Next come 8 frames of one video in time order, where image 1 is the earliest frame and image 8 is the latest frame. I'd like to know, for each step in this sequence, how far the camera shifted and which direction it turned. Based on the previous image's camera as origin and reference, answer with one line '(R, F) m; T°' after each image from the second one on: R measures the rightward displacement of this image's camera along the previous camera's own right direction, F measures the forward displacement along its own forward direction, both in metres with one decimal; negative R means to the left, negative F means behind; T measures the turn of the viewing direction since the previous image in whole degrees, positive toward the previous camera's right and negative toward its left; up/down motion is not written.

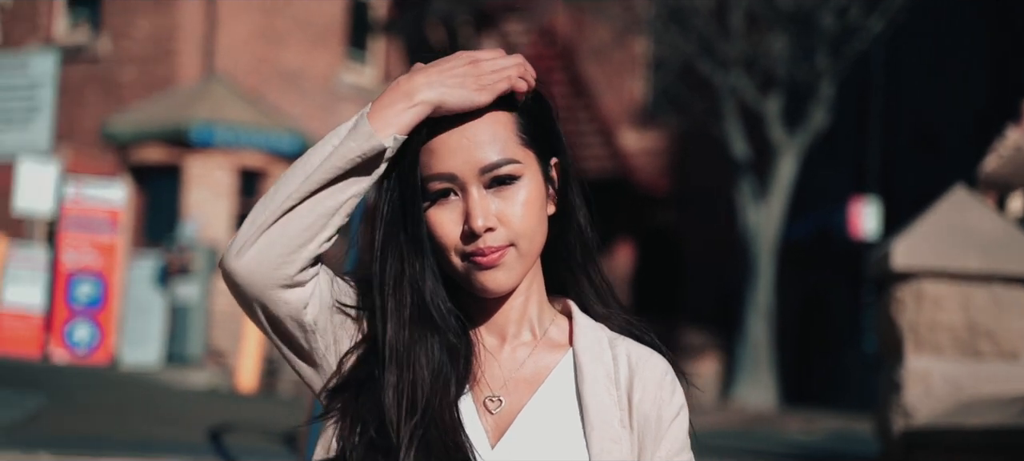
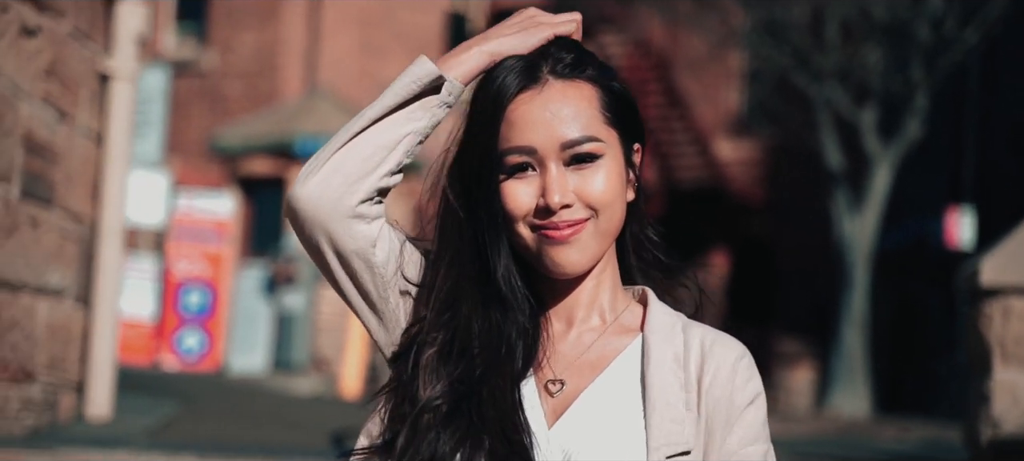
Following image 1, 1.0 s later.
(0.0, -0.4) m; -3°
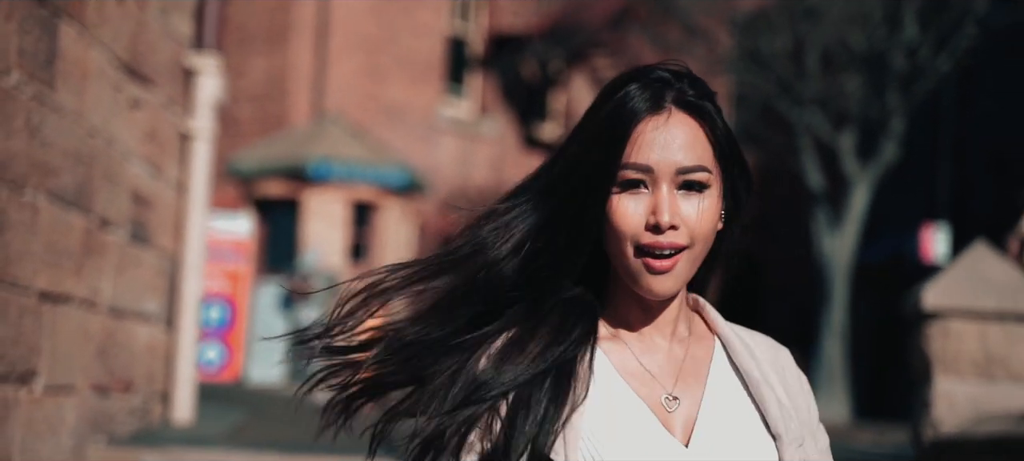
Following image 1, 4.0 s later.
(-0.1, -1.4) m; 0°
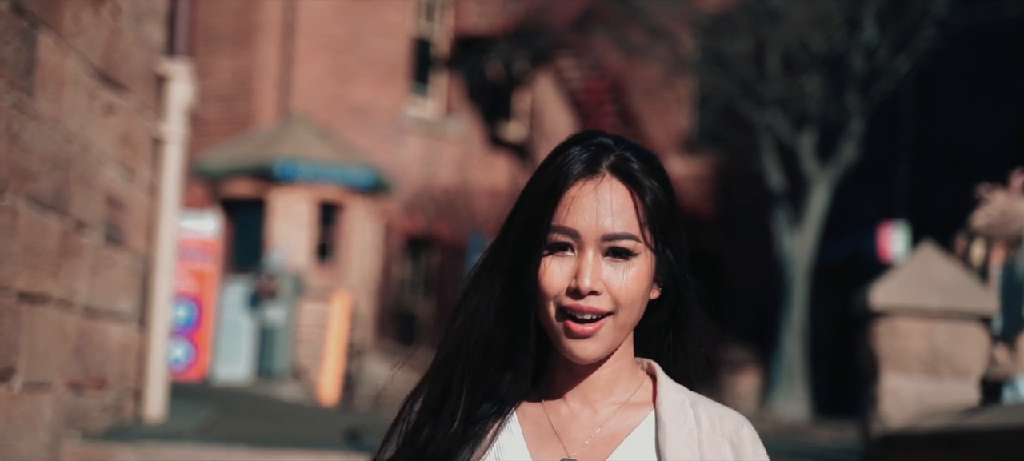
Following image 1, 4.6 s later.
(0.0, -0.3) m; +1°
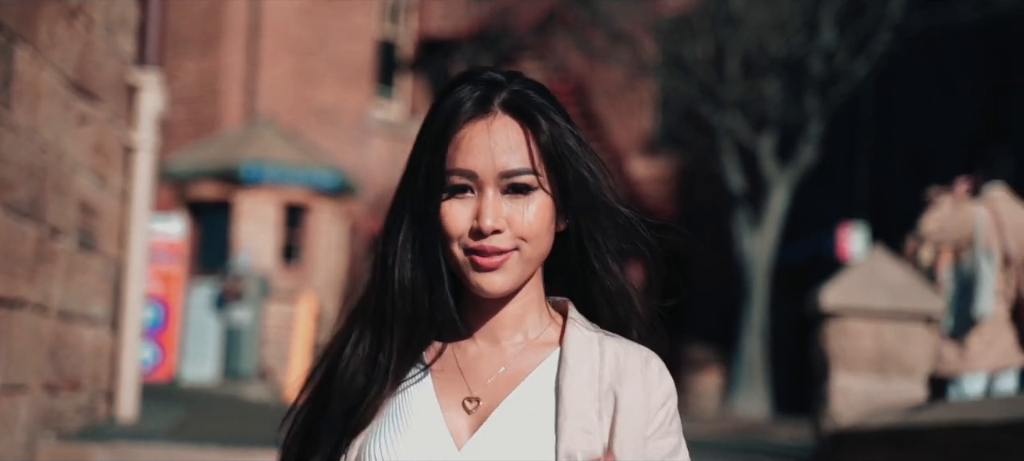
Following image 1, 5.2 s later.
(0.0, -0.3) m; +1°
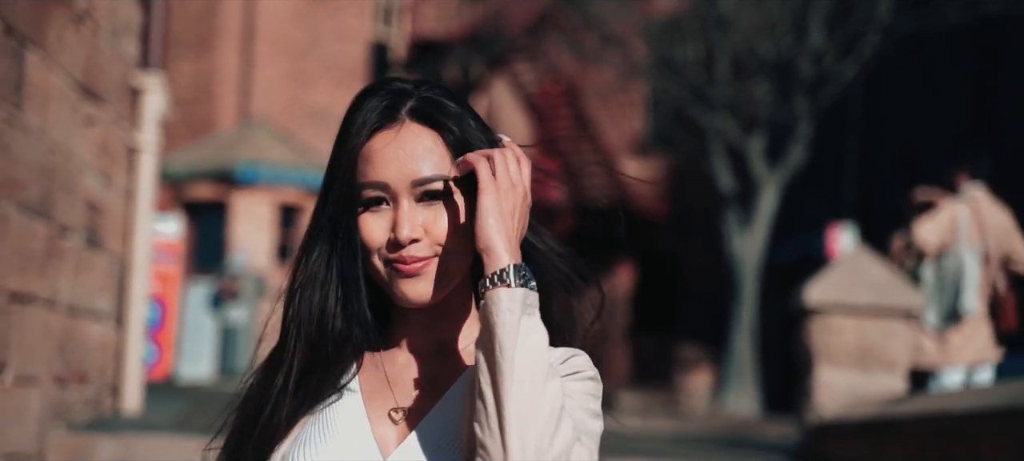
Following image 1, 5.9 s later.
(0.0, -0.3) m; 0°
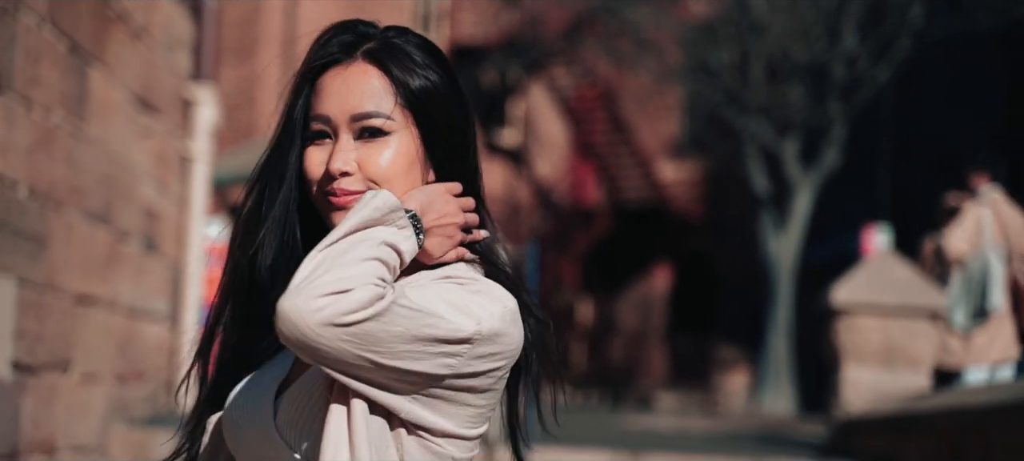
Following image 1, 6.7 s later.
(0.0, -0.4) m; -1°
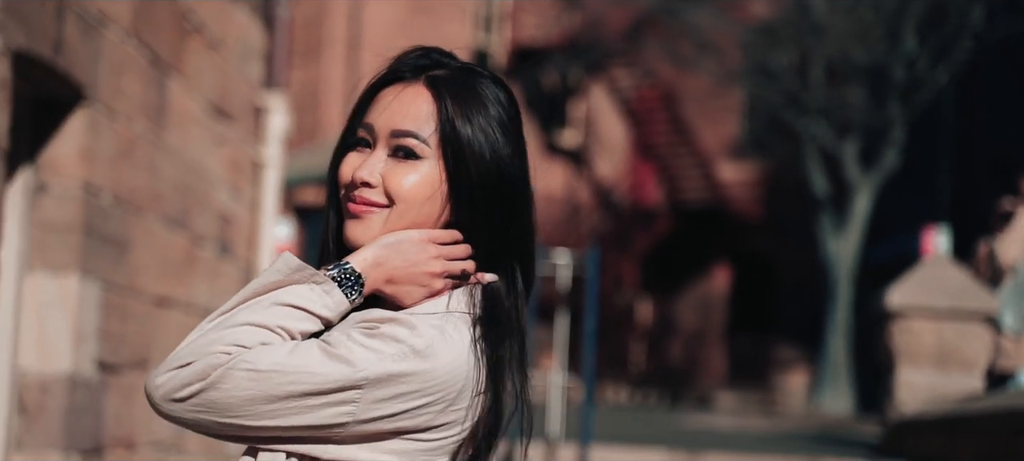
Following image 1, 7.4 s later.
(0.0, -0.3) m; -2°
